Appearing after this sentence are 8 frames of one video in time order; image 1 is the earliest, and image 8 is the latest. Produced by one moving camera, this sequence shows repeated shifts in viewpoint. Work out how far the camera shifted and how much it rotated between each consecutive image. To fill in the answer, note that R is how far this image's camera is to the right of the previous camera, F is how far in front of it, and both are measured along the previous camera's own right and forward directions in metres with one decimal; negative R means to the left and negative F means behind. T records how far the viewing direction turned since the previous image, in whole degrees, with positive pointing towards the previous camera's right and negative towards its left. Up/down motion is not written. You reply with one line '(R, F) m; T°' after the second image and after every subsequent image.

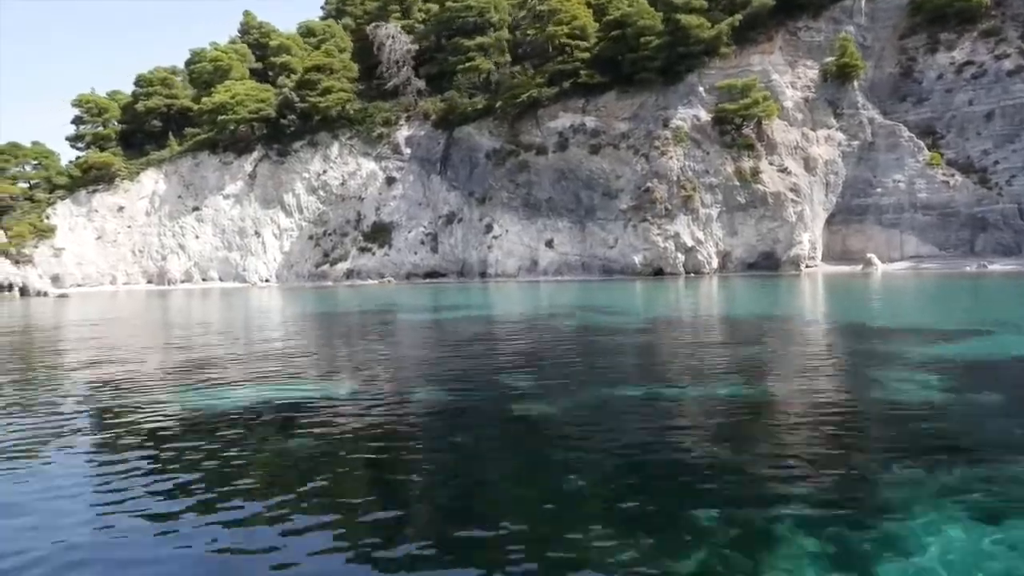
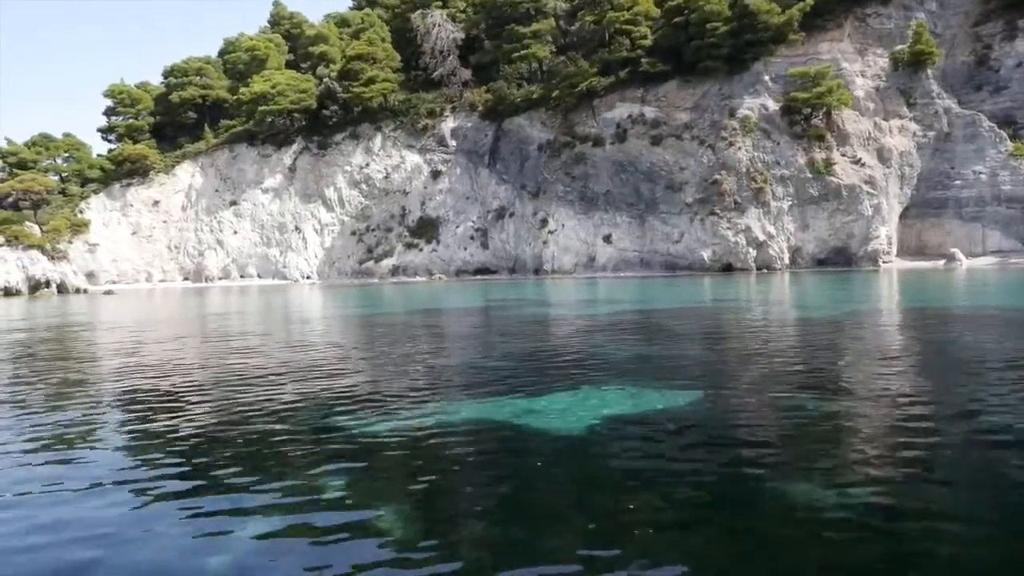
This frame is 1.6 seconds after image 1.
(-3.4, +1.5) m; 0°
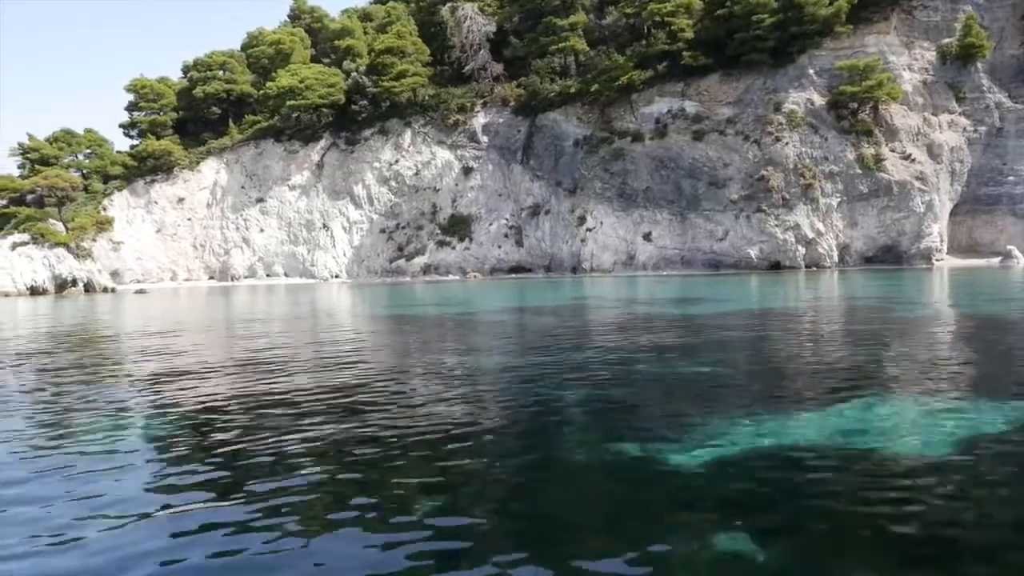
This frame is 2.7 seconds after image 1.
(-2.3, +0.9) m; 0°
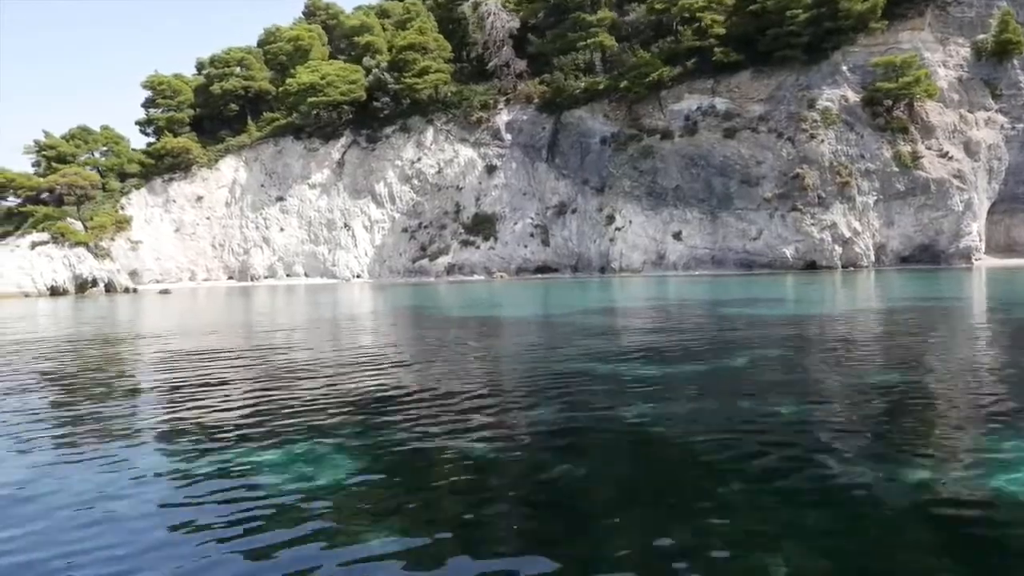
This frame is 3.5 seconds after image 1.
(-1.7, +0.6) m; 0°
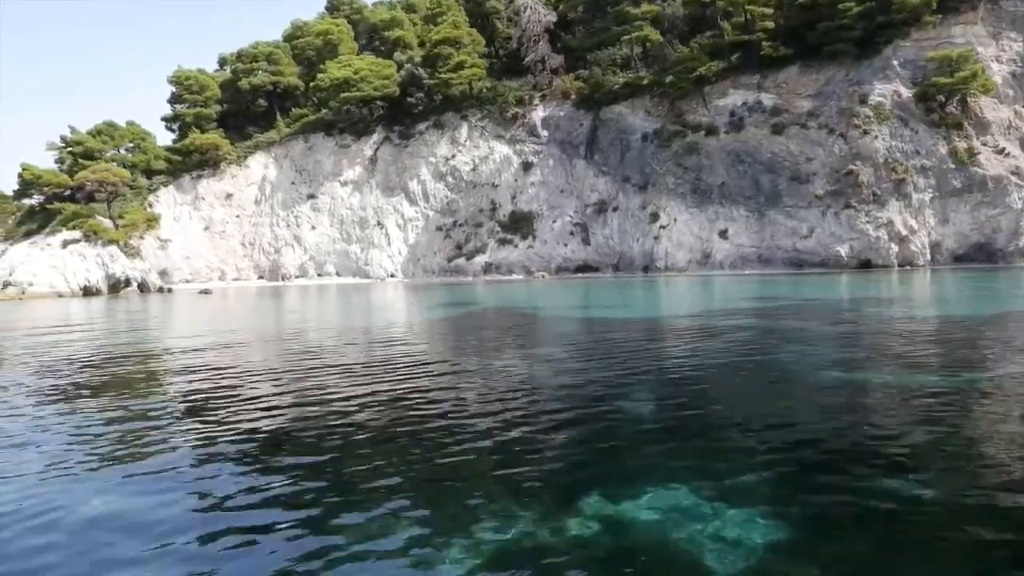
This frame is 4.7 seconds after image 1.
(-2.5, +0.9) m; 0°
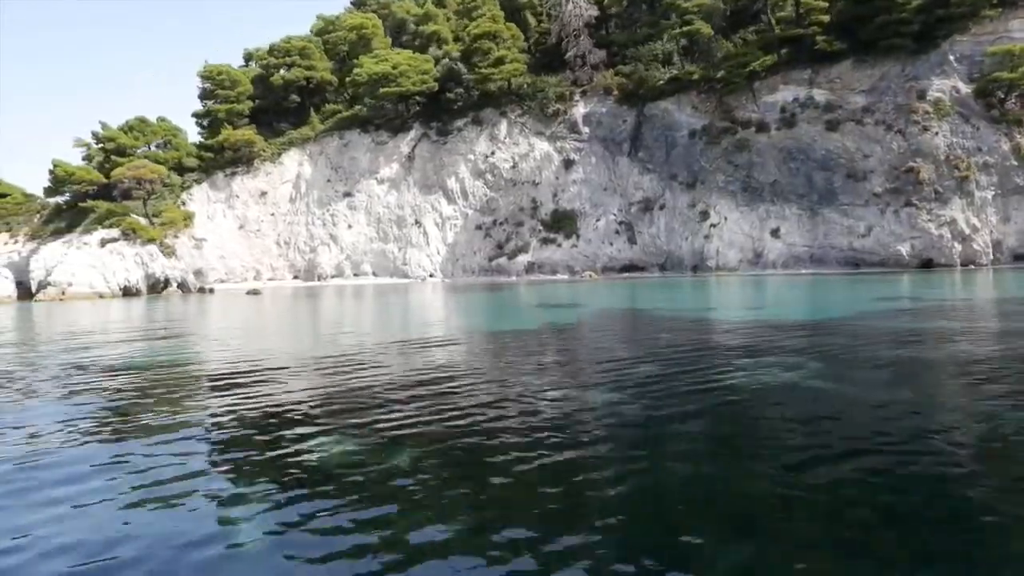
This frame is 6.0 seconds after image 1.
(-2.7, +0.9) m; 0°
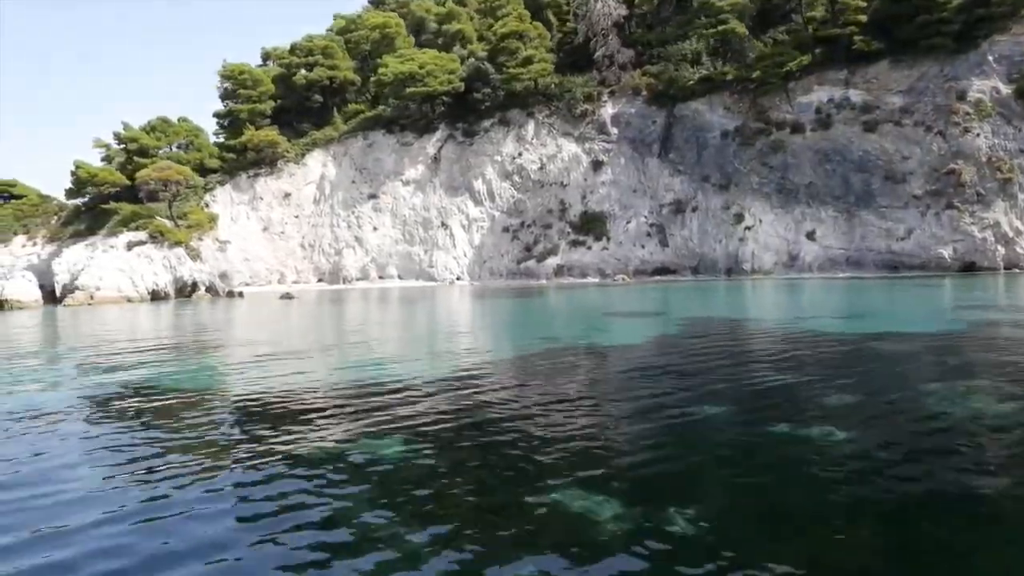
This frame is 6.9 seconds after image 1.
(-1.8, +0.6) m; 0°
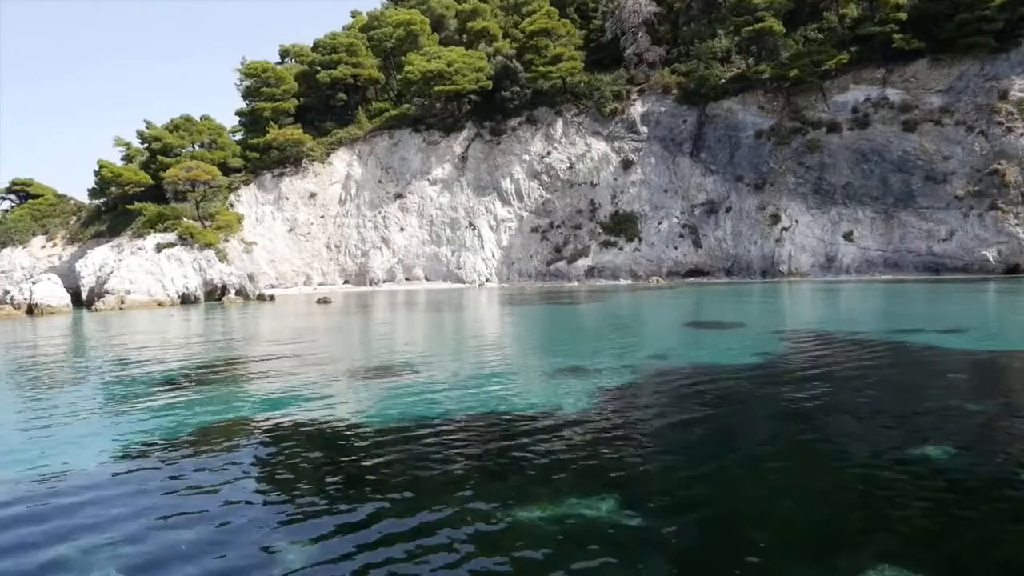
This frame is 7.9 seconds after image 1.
(-1.8, +0.6) m; 0°
